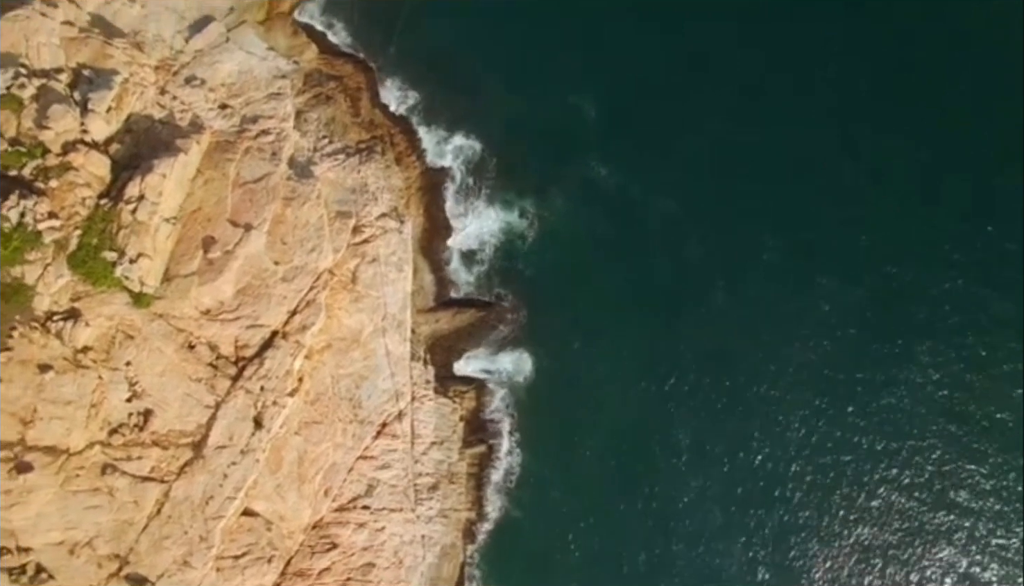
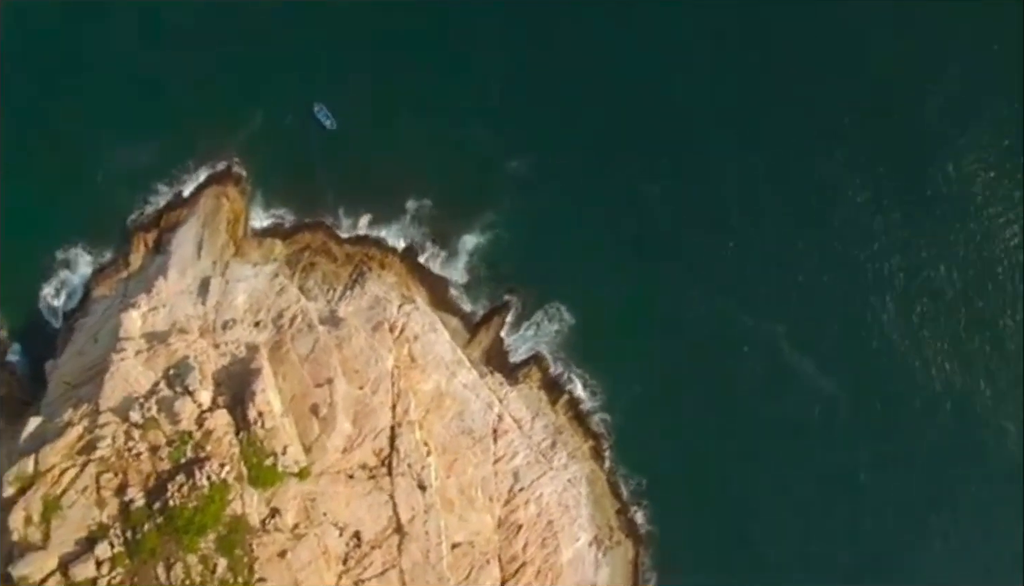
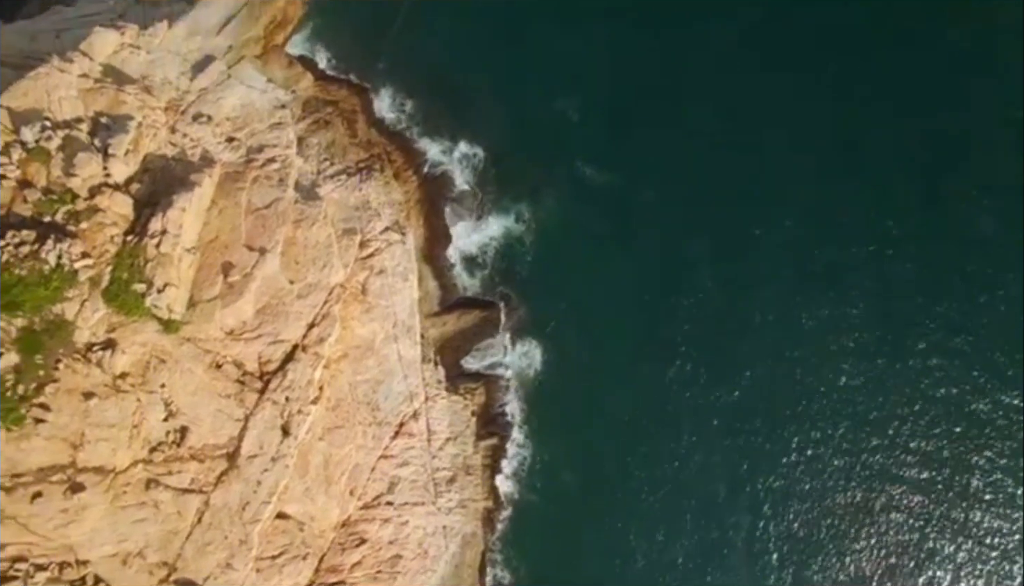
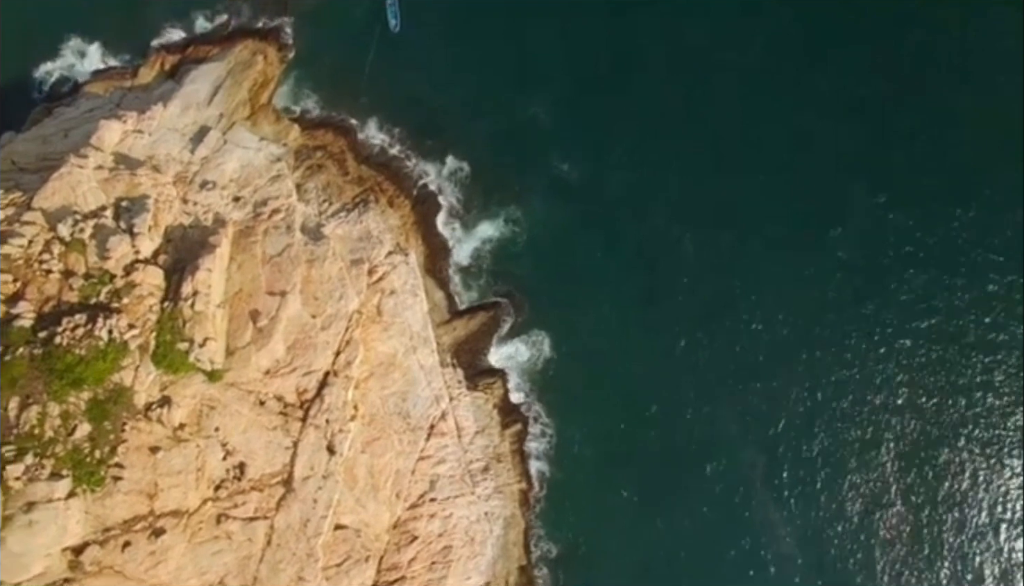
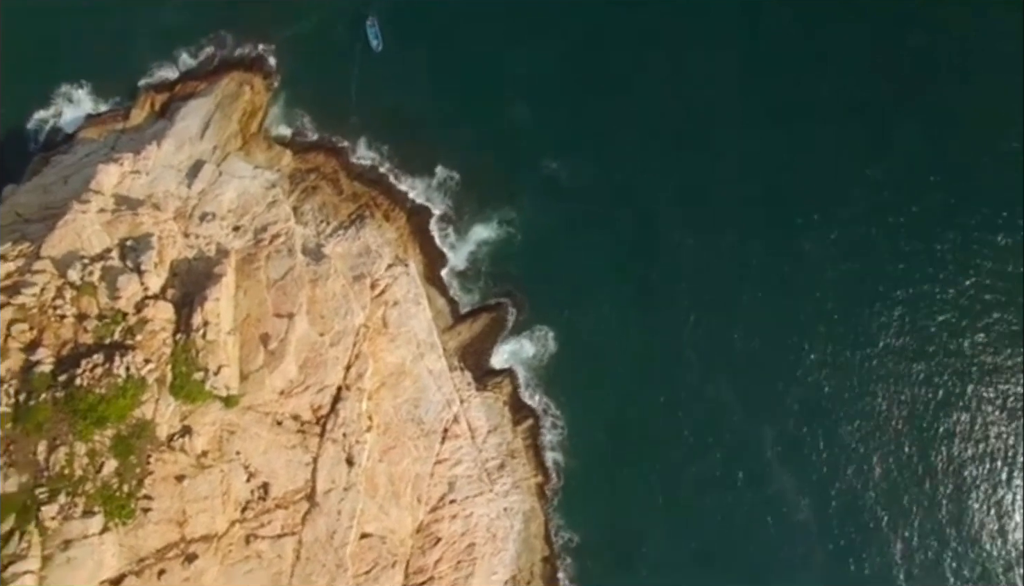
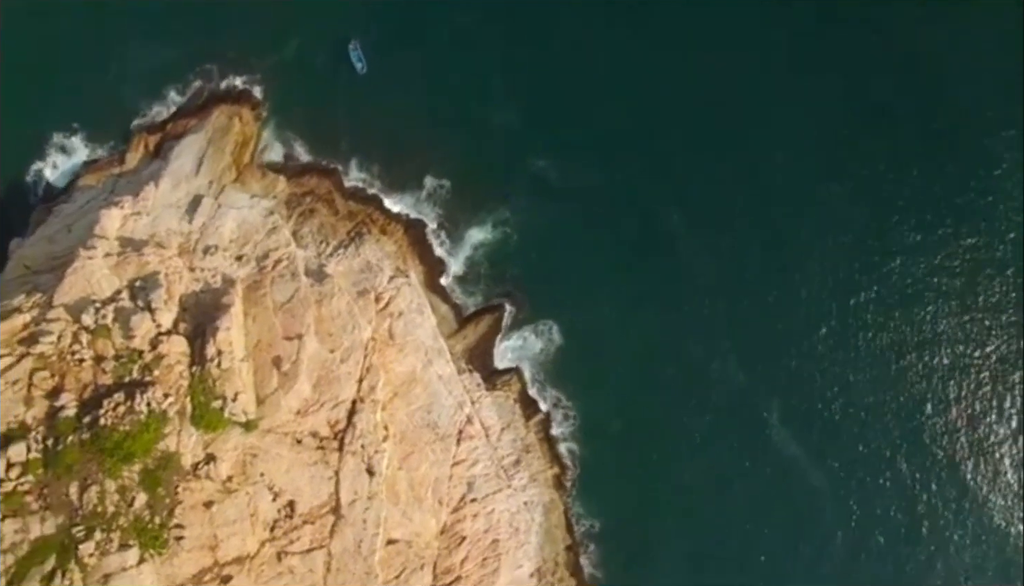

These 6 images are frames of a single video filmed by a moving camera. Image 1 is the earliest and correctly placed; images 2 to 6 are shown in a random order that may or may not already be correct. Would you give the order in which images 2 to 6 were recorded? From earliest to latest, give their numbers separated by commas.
3, 4, 5, 6, 2
